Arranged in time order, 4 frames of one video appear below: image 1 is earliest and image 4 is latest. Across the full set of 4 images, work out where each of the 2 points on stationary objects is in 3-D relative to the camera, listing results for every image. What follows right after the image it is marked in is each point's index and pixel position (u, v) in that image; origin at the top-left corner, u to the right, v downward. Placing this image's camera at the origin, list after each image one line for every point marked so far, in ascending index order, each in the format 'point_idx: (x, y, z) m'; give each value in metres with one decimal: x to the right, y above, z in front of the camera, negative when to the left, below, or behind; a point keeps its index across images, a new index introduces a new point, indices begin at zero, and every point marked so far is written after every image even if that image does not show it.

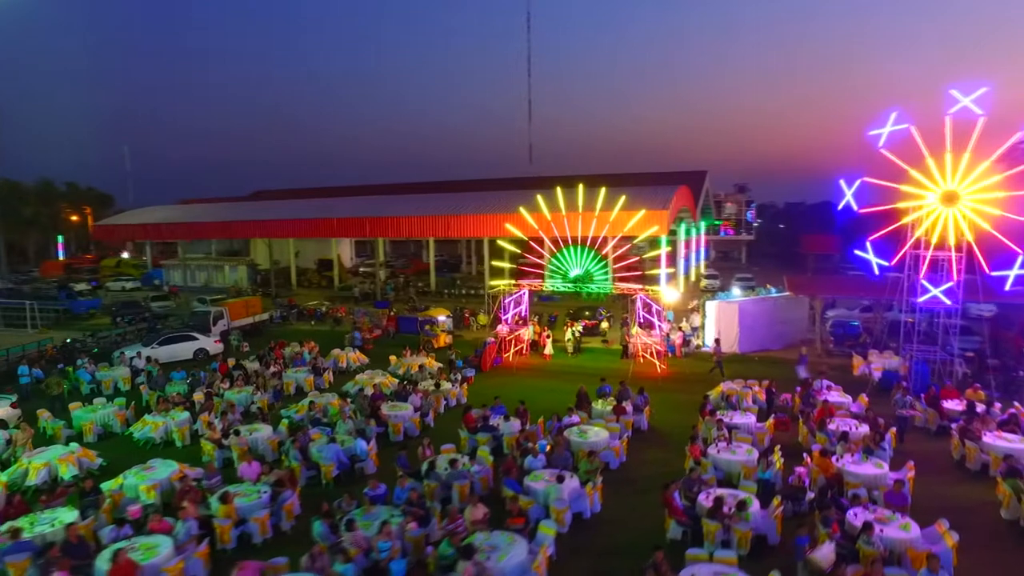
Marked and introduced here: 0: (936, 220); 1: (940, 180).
0: (+10.9, +1.8, +15.6) m
1: (+10.9, +2.8, +15.5) m
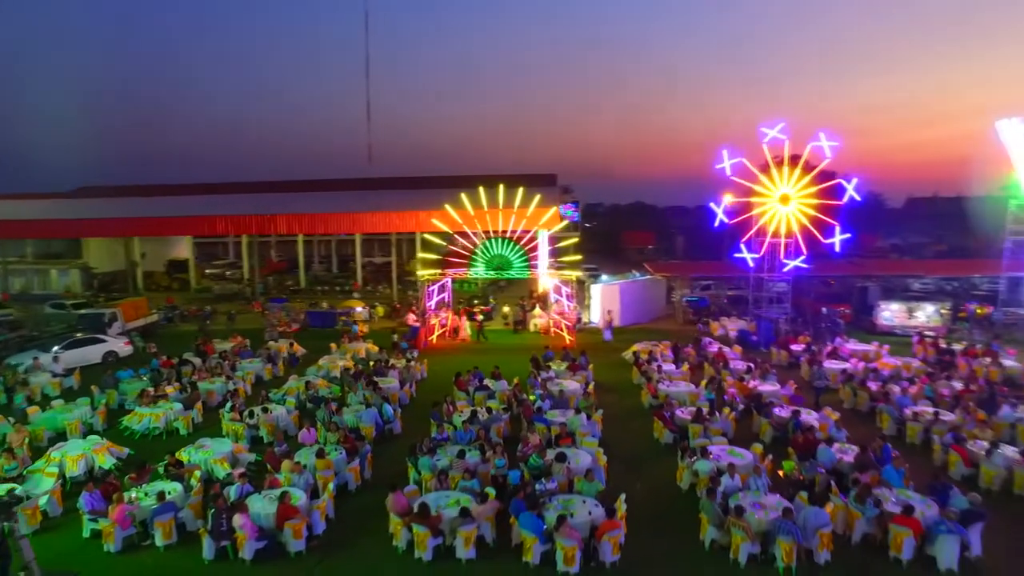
0: (+9.3, +2.5, +21.7) m
1: (+9.2, +3.6, +21.7) m
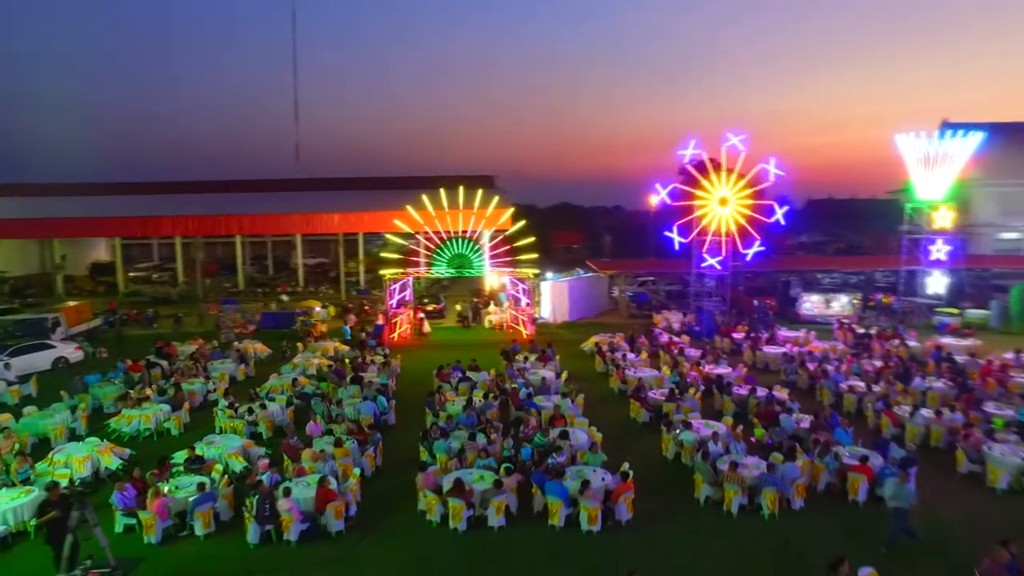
0: (+7.9, +2.8, +24.0) m
1: (+7.8, +3.8, +24.0) m
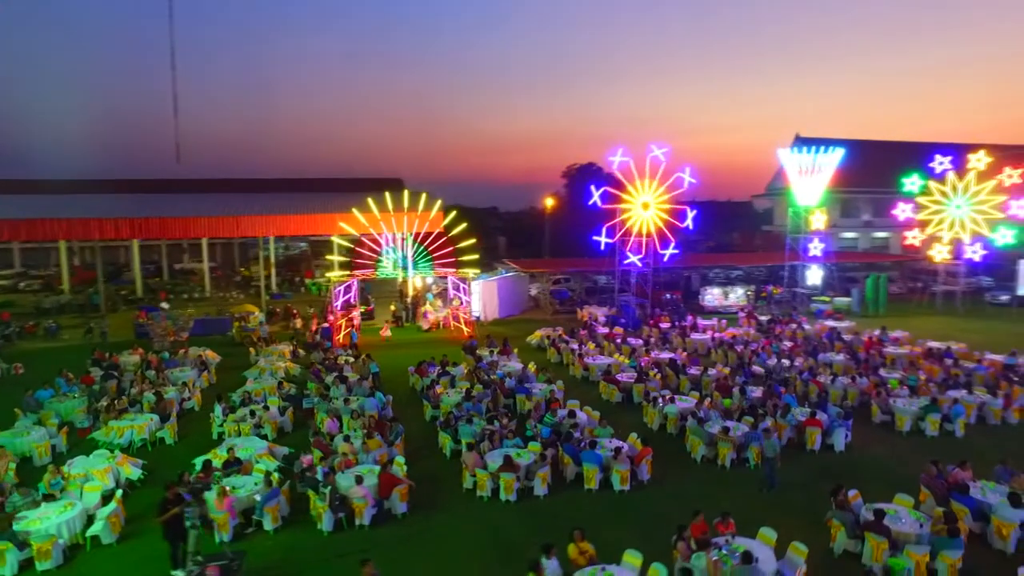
0: (+5.5, +2.9, +26.9) m
1: (+5.4, +4.0, +26.8) m
